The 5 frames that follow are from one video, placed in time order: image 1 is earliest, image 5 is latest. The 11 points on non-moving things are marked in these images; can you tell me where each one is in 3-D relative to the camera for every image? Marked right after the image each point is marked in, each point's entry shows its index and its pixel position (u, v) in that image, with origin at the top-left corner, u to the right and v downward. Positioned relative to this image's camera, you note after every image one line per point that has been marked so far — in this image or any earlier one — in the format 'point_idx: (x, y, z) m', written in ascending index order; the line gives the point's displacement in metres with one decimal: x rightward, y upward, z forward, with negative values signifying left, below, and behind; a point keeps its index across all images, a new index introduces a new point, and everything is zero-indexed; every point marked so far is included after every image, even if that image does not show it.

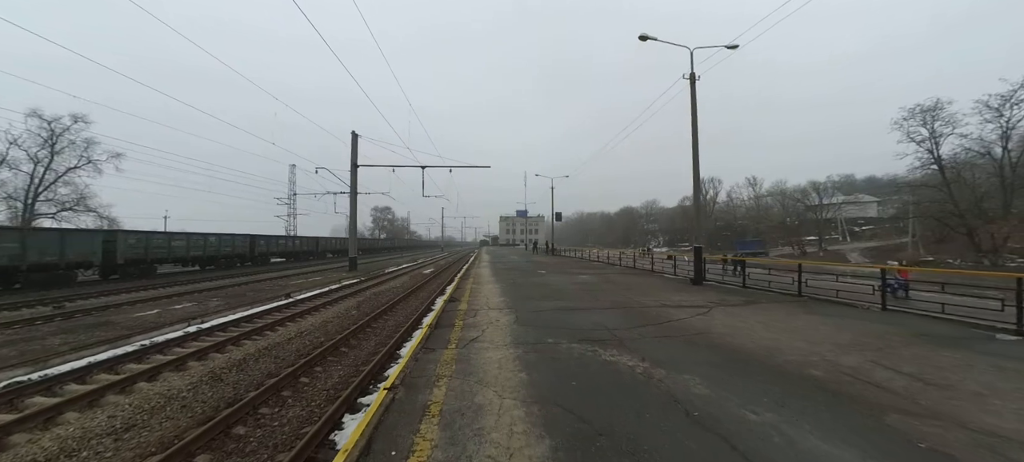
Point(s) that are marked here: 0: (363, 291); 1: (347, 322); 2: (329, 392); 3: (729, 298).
0: (-7.1, -2.9, +17.7) m
1: (-5.0, -2.8, +11.2) m
2: (-2.9, -2.6, +5.8) m
3: (+4.8, -1.5, +8.1) m
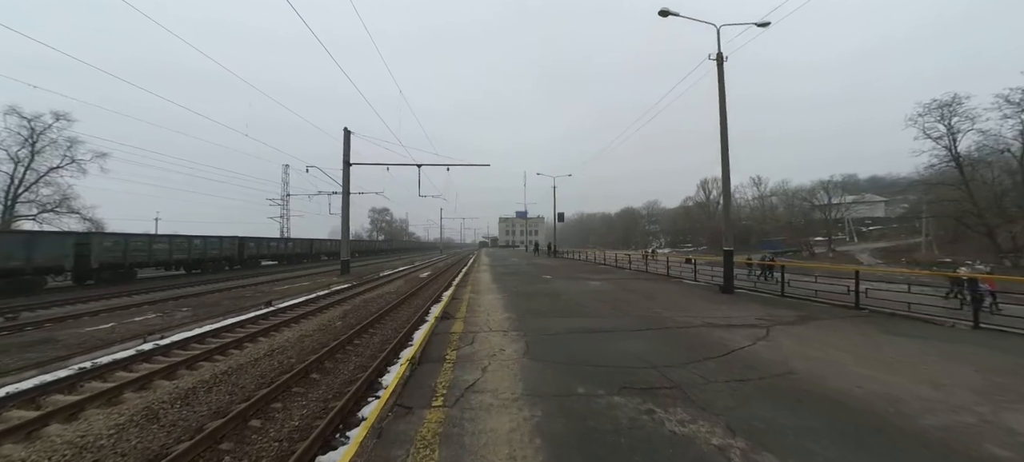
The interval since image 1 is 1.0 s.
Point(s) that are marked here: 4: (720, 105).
0: (-7.0, -3.0, +16.3) m
1: (-4.9, -2.8, +9.8) m
2: (-2.8, -2.6, +4.4) m
3: (+4.9, -1.5, +6.7) m
4: (+5.8, +3.5, +10.1) m
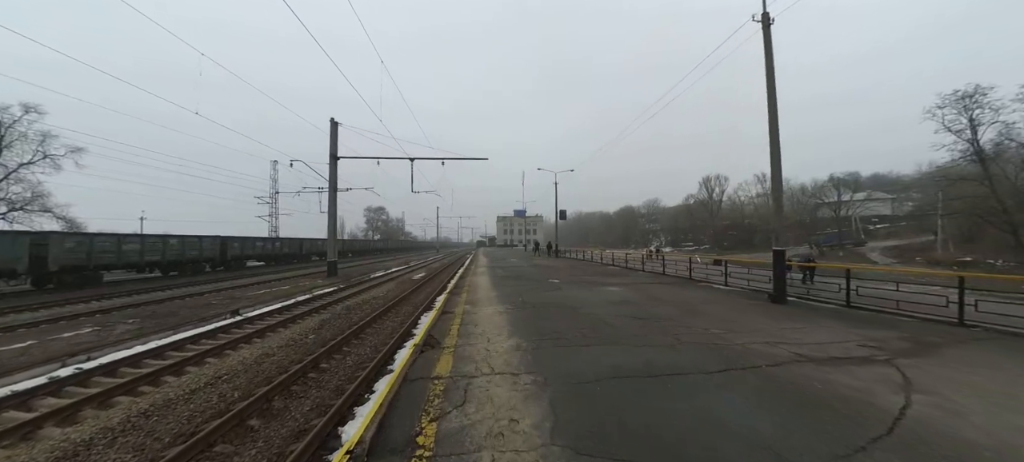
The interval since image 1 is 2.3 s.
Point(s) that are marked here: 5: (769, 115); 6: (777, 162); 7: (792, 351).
0: (-7.0, -2.9, +14.5) m
1: (-4.8, -2.8, +8.1) m
2: (-2.7, -2.5, +2.7) m
3: (+5.0, -1.4, +5.0) m
4: (+5.8, +3.6, +8.4) m
5: (+5.8, +2.6, +8.3) m
6: (+5.9, +1.5, +8.1) m
7: (+3.2, -1.4, +4.3) m
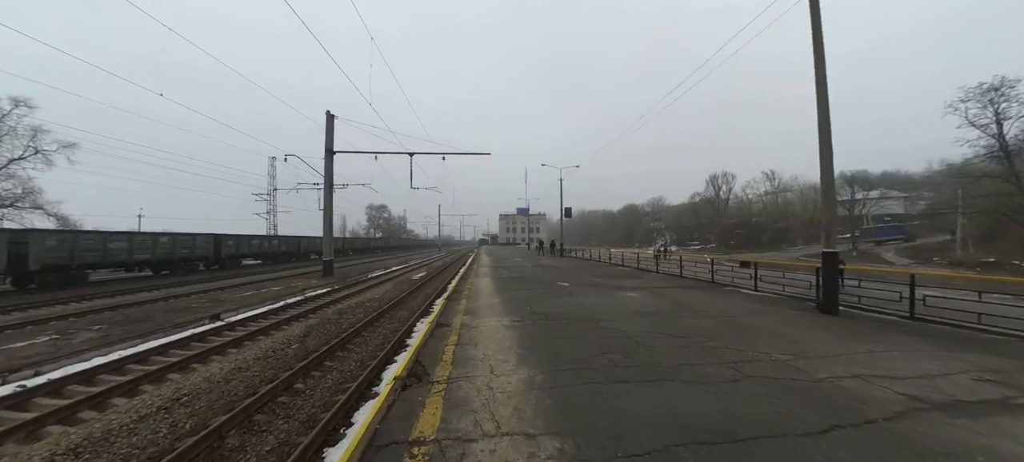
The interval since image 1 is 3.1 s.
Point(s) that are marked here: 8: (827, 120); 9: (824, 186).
0: (-6.8, -2.8, +13.5) m
1: (-4.7, -2.7, +7.0) m
2: (-2.6, -2.5, +1.7) m
3: (+5.2, -1.4, +3.9) m
4: (+6.0, +3.6, +7.3) m
5: (+6.0, +2.6, +7.2) m
6: (+6.0, +1.5, +7.0) m
7: (+3.3, -1.4, +3.2) m
8: (+6.1, +2.2, +7.1) m
9: (+6.0, +0.9, +7.0) m
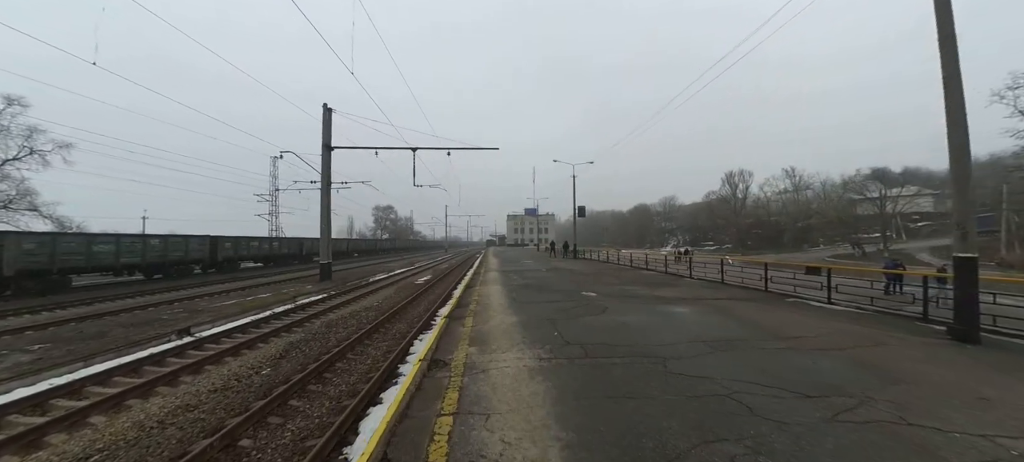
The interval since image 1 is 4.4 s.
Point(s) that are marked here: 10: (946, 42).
0: (-6.4, -2.9, +11.9) m
1: (-4.4, -2.8, +5.4) m
2: (-2.4, -2.5, 0.0) m
3: (+5.4, -1.4, +2.1) m
4: (+6.3, +3.6, +5.5) m
5: (+6.3, +2.6, +5.4) m
6: (+6.3, +1.5, +5.1) m
7: (+3.6, -1.4, +1.4) m
8: (+6.4, +2.2, +5.2) m
9: (+6.3, +0.9, +5.2) m
10: (+6.3, +2.9, +5.3) m
